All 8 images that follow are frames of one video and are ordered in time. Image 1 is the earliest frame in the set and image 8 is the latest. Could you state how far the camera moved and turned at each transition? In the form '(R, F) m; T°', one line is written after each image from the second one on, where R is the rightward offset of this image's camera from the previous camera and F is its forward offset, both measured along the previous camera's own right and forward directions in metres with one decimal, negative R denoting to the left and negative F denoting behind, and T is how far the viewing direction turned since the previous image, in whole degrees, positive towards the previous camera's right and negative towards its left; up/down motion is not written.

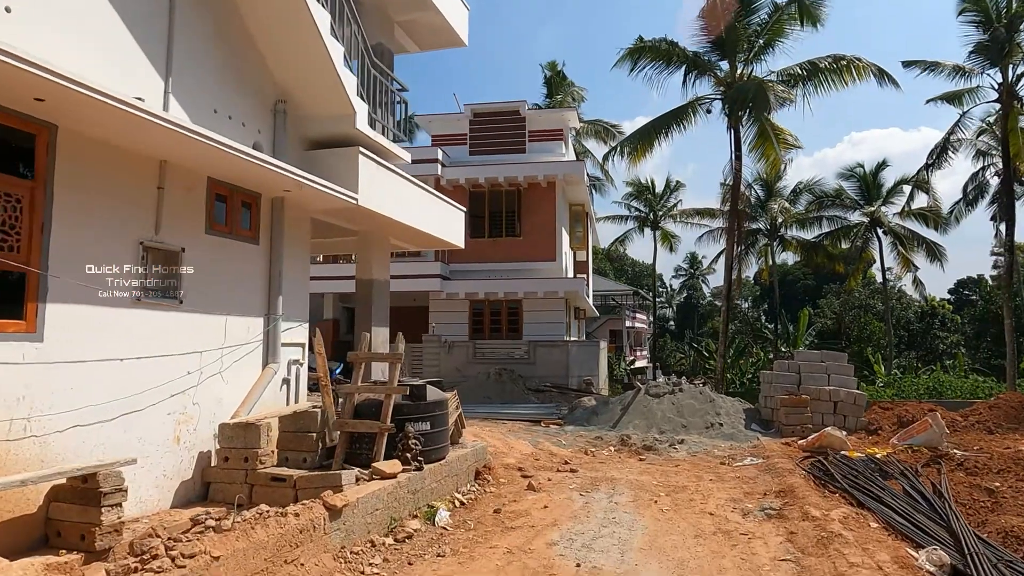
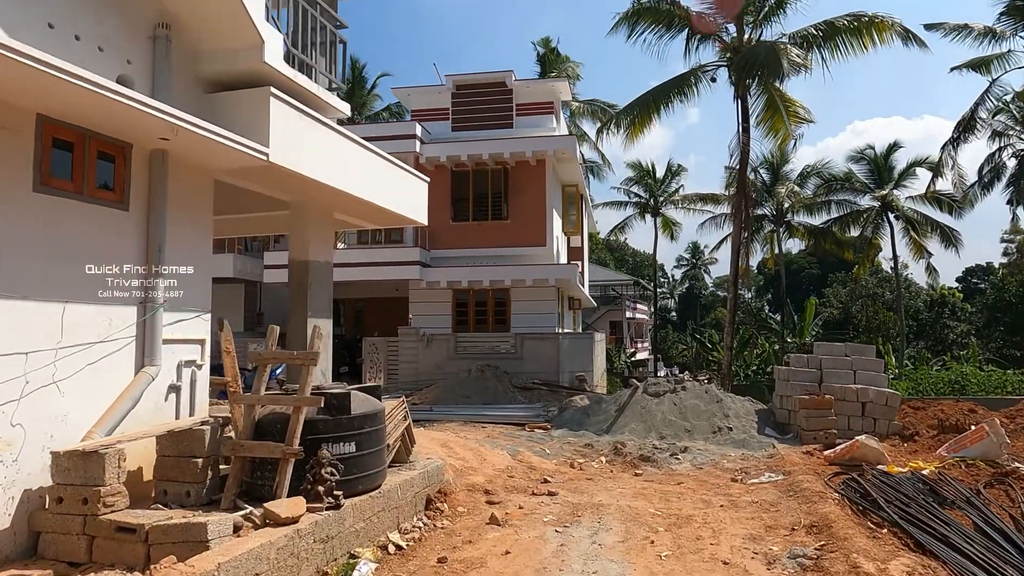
(+0.4, +1.7) m; 0°
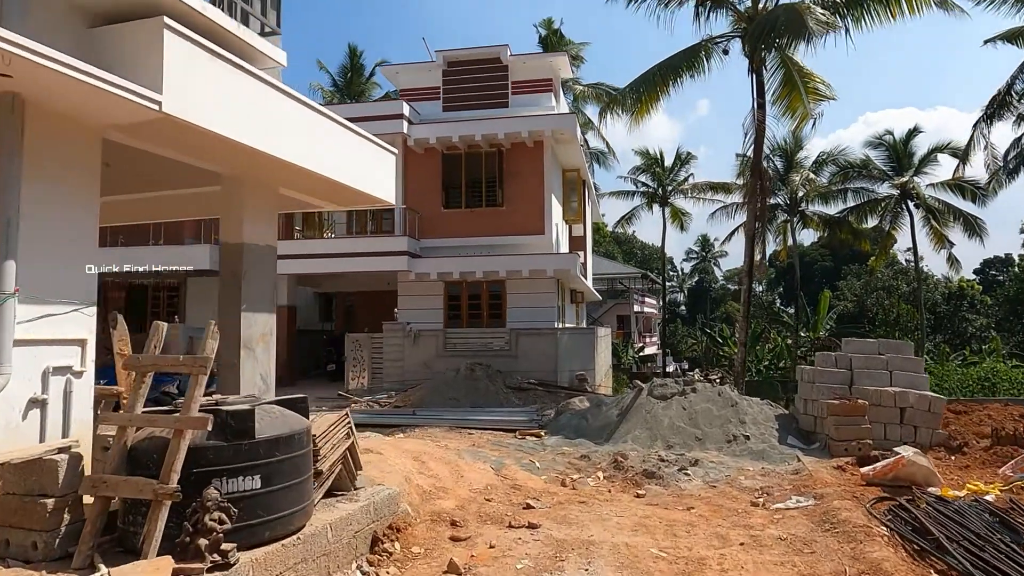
(+0.3, +1.3) m; -1°
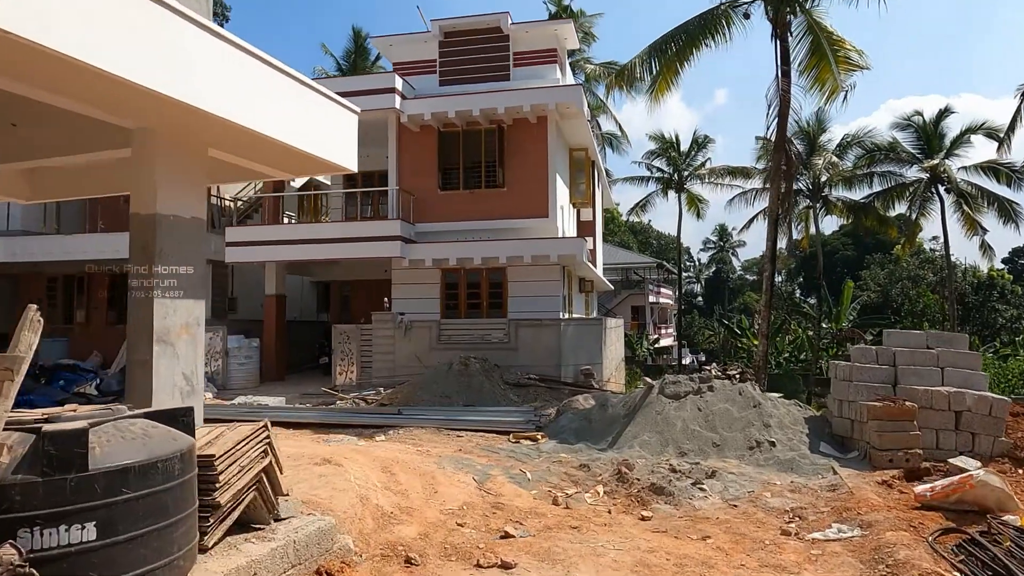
(+0.3, +1.3) m; -1°
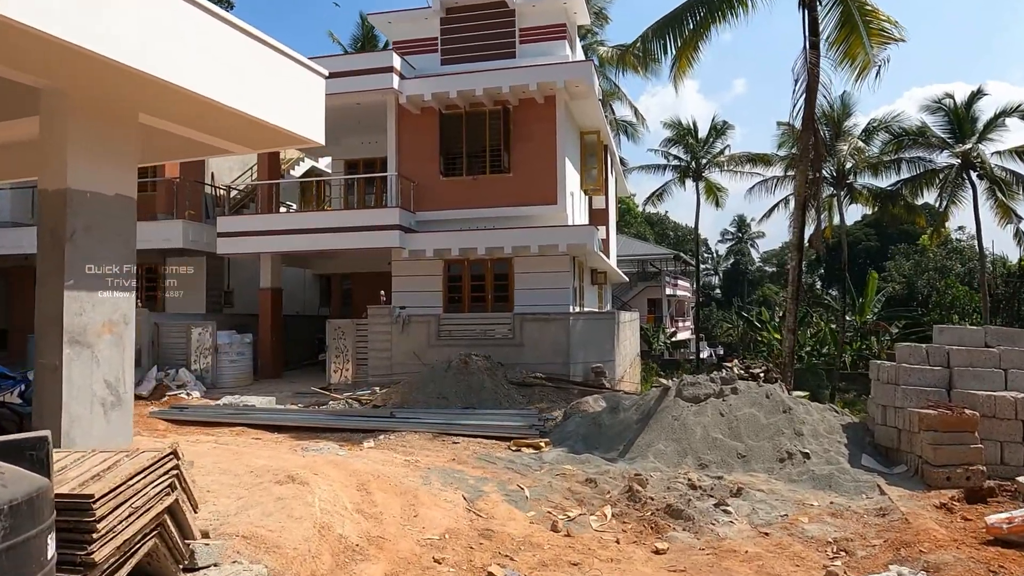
(+0.2, +1.0) m; -1°
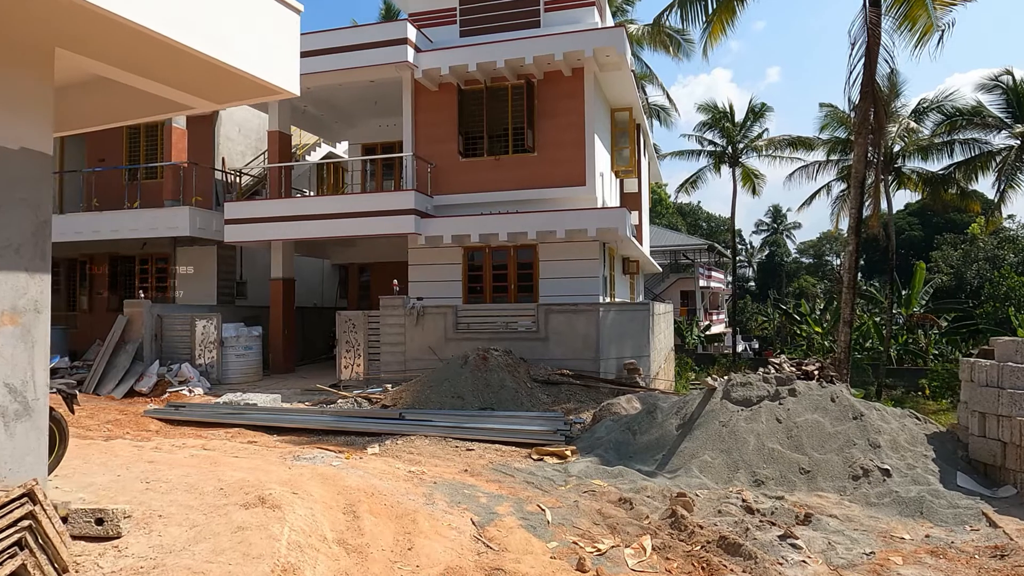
(+0.1, +1.1) m; -3°
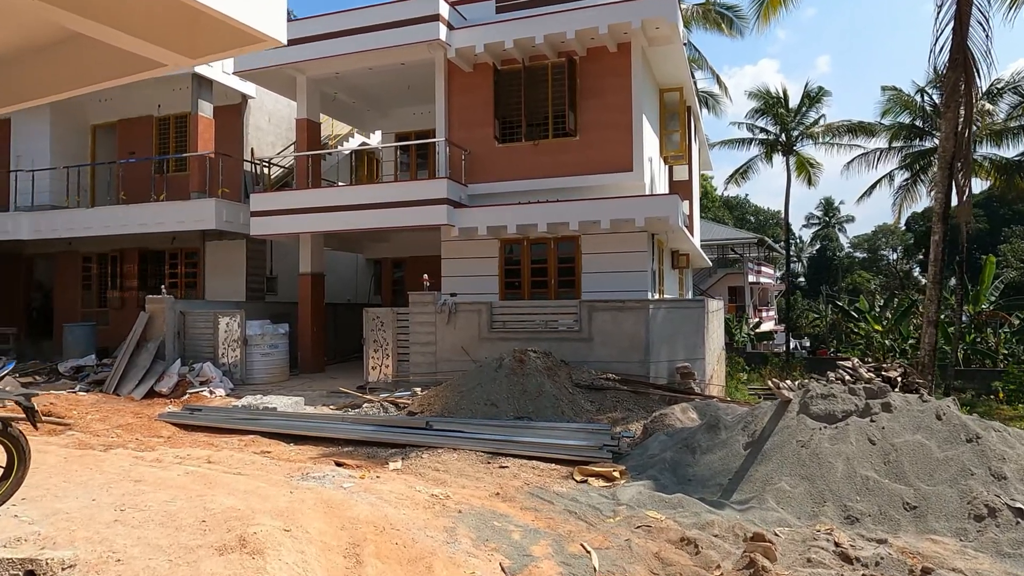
(0.0, +1.0) m; -4°
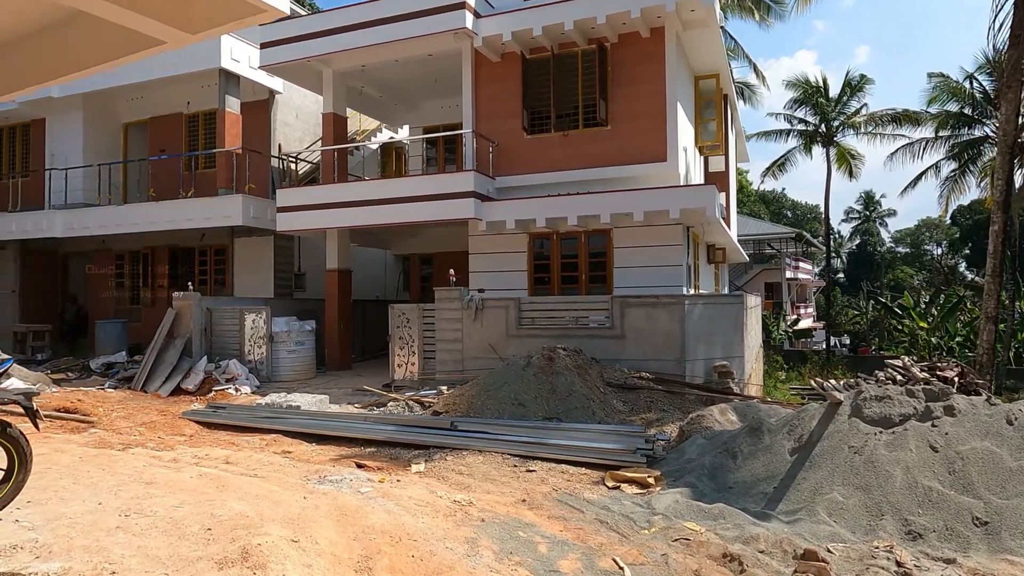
(0.0, +0.4) m; -3°
